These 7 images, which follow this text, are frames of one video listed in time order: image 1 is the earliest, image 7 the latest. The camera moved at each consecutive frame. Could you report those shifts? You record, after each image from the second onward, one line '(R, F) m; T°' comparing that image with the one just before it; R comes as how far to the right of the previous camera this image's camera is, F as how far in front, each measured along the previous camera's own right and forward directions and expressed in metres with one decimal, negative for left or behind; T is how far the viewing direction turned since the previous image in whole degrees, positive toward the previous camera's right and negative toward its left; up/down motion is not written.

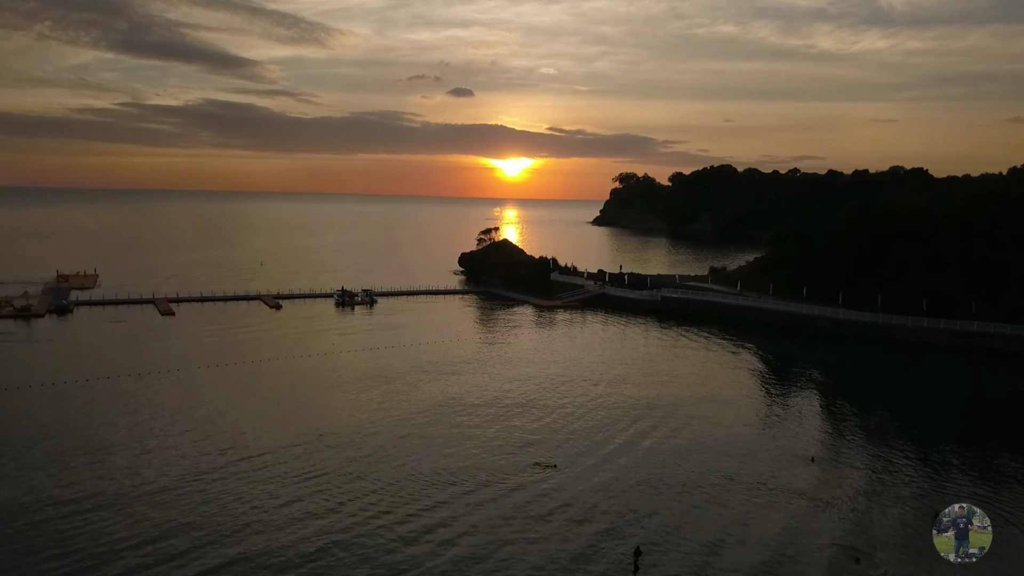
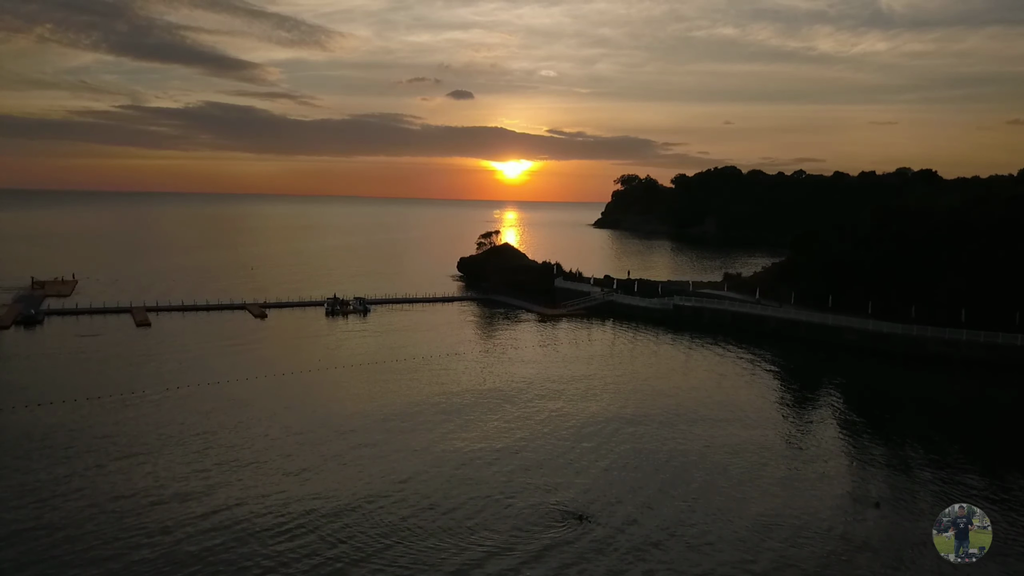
(-0.3, +2.2) m; 0°
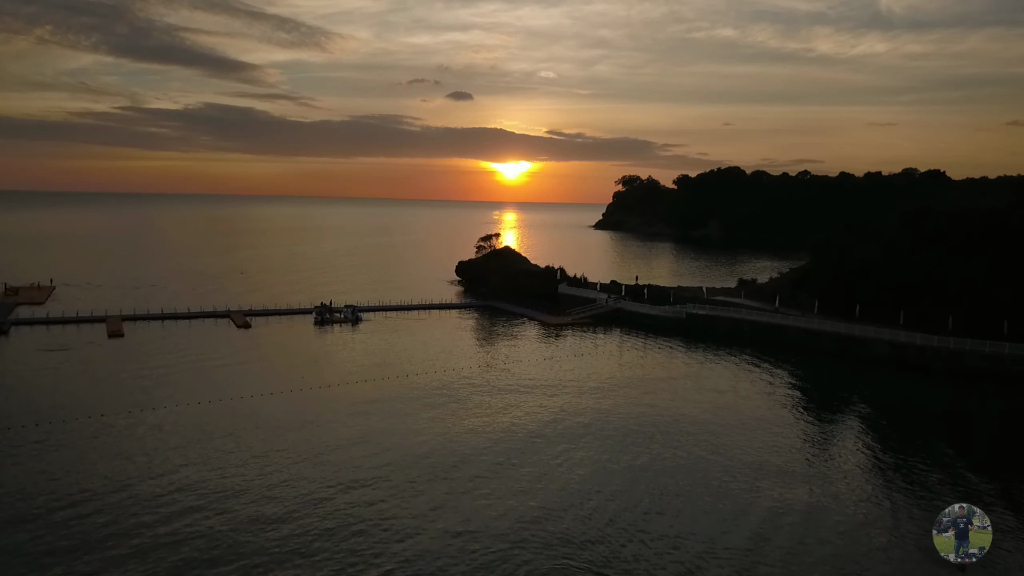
(-1.1, -1.6) m; 0°
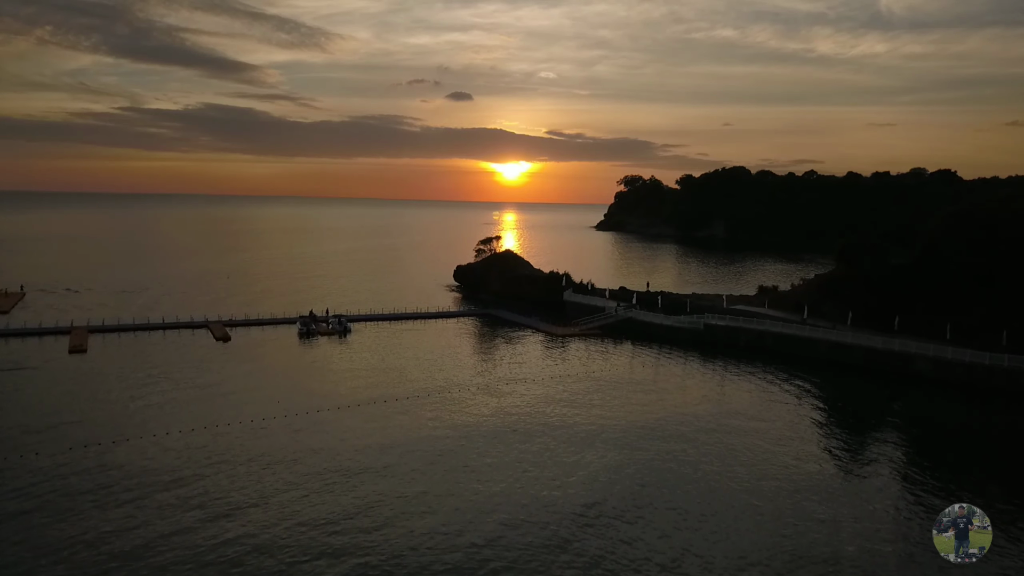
(-1.1, -0.2) m; 0°
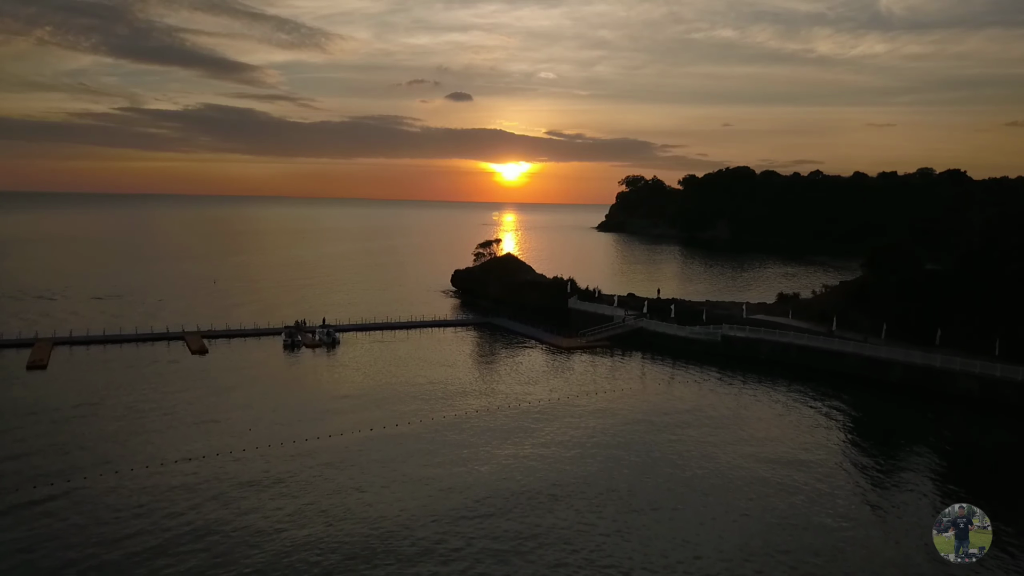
(-1.0, -0.4) m; 0°
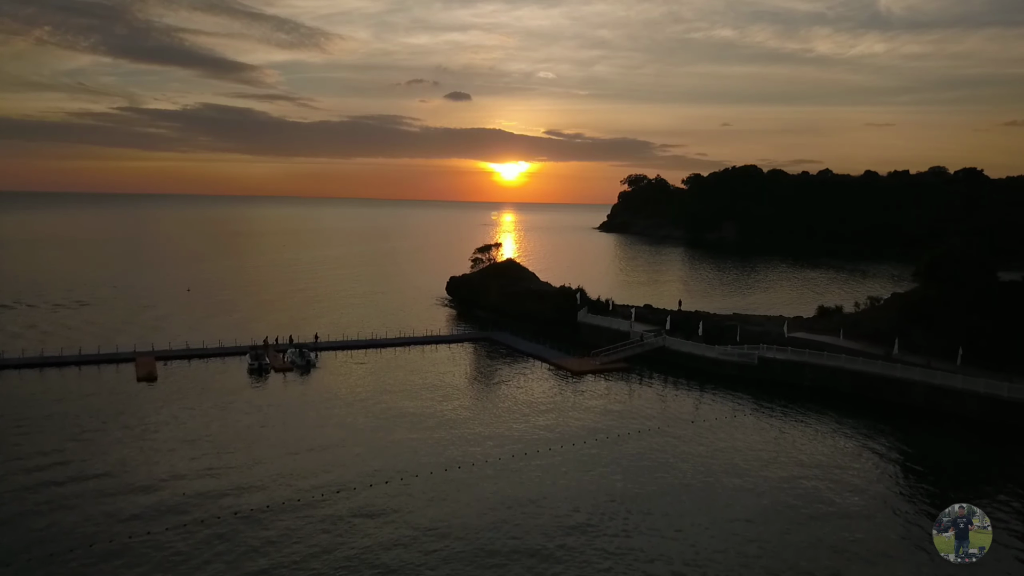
(-1.4, +1.6) m; 0°
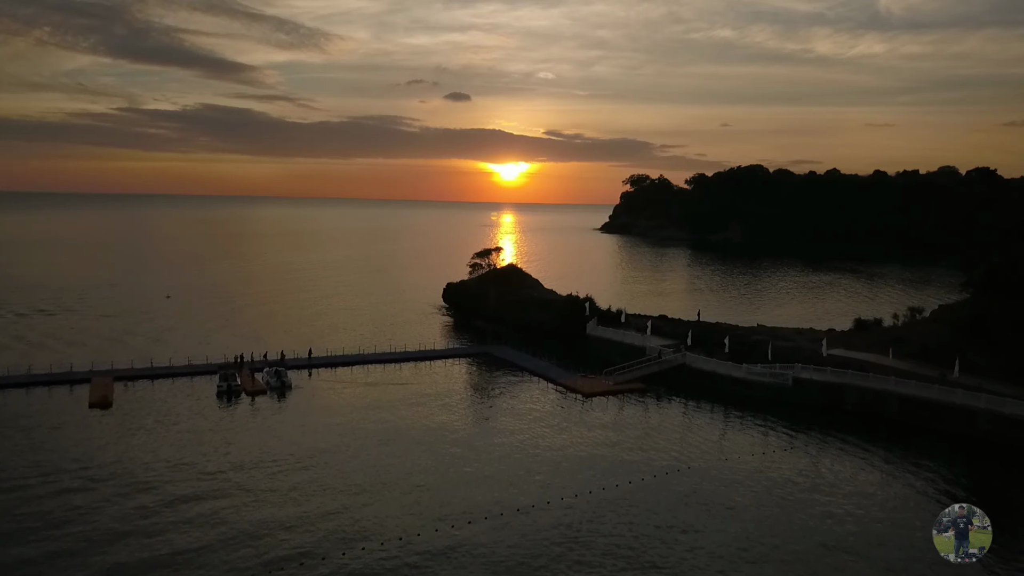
(-1.1, +0.9) m; 0°
